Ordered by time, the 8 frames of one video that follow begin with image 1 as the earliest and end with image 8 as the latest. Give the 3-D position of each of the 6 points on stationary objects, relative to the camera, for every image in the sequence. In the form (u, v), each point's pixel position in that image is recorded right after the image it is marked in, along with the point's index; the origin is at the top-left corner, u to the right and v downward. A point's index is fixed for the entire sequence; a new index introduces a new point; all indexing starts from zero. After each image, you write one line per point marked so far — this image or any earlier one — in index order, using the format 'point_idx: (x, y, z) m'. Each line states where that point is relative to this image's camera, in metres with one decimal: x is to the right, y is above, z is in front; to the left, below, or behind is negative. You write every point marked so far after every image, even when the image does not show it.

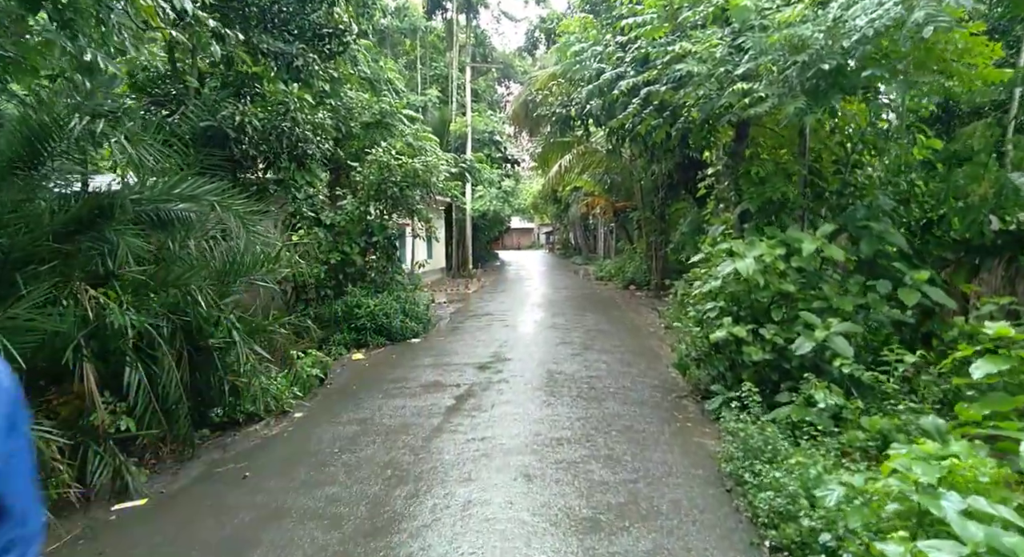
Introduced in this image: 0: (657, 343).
0: (+1.9, -0.9, +7.6) m
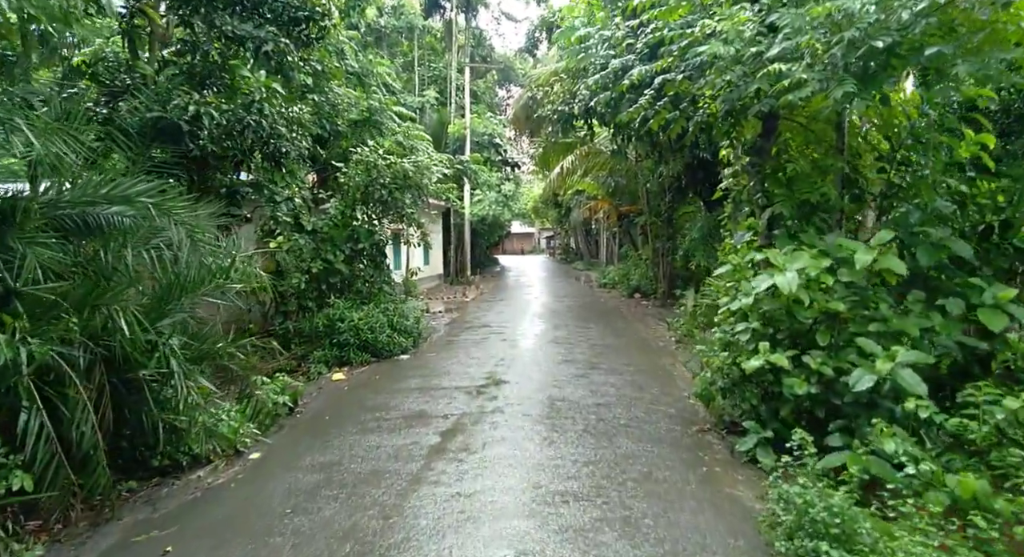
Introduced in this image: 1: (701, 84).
0: (+1.9, -1.0, +6.9) m
1: (+1.6, +1.7, +5.1) m
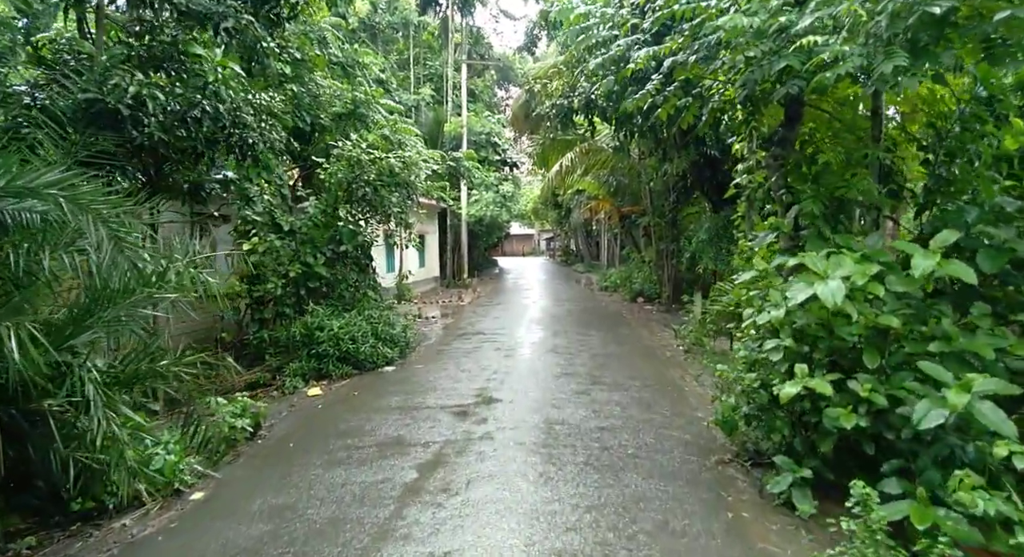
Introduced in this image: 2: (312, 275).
0: (+1.8, -1.1, +6.3) m
1: (+1.6, +1.6, +4.5) m
2: (-2.5, 0.0, +7.4) m
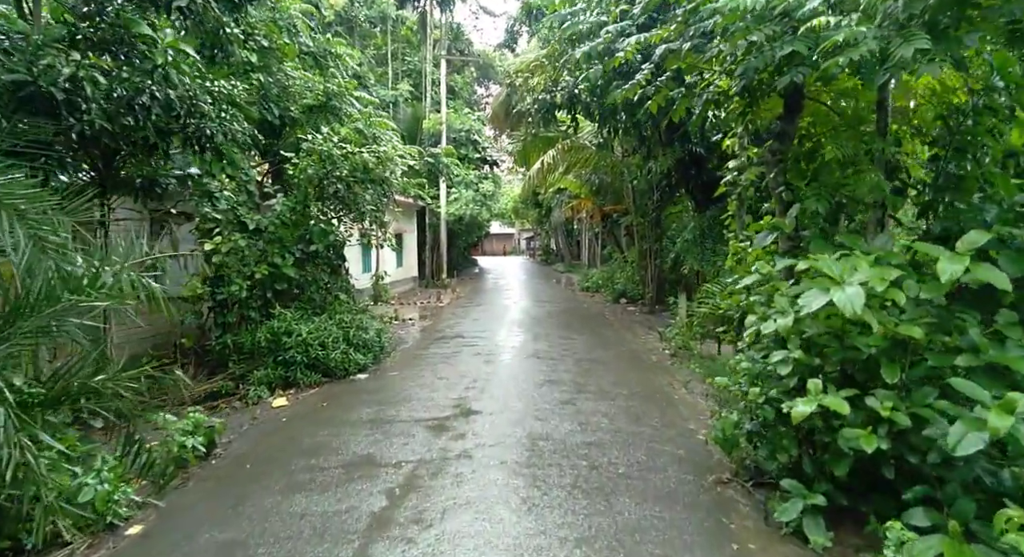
0: (+1.6, -1.1, +6.0) m
1: (+1.4, +1.6, +4.2) m
2: (-2.7, 0.0, +7.0) m
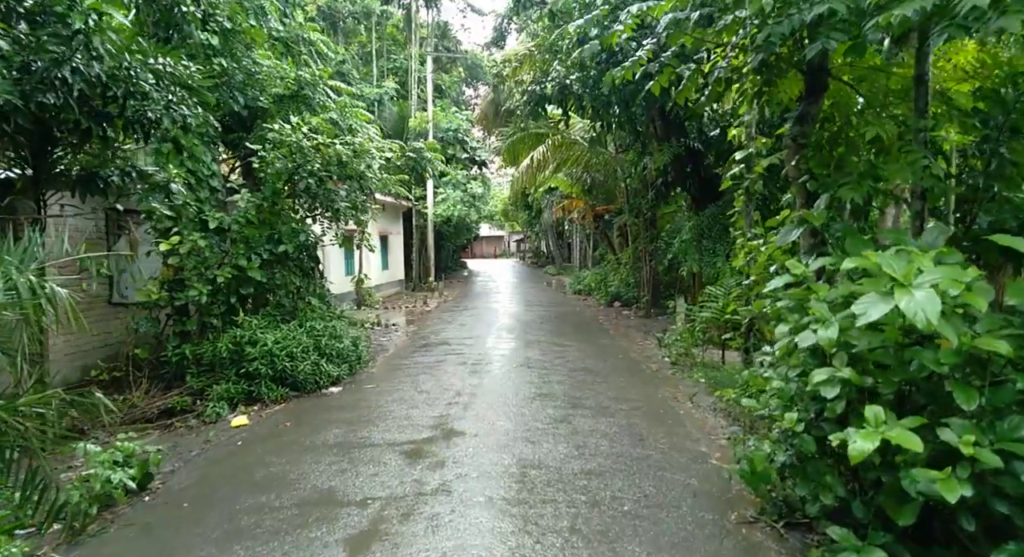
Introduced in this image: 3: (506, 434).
0: (+1.5, -1.1, +5.5) m
1: (+1.3, +1.6, +3.7) m
2: (-2.9, 0.0, +6.4) m
3: (0.0, -1.1, +4.3) m
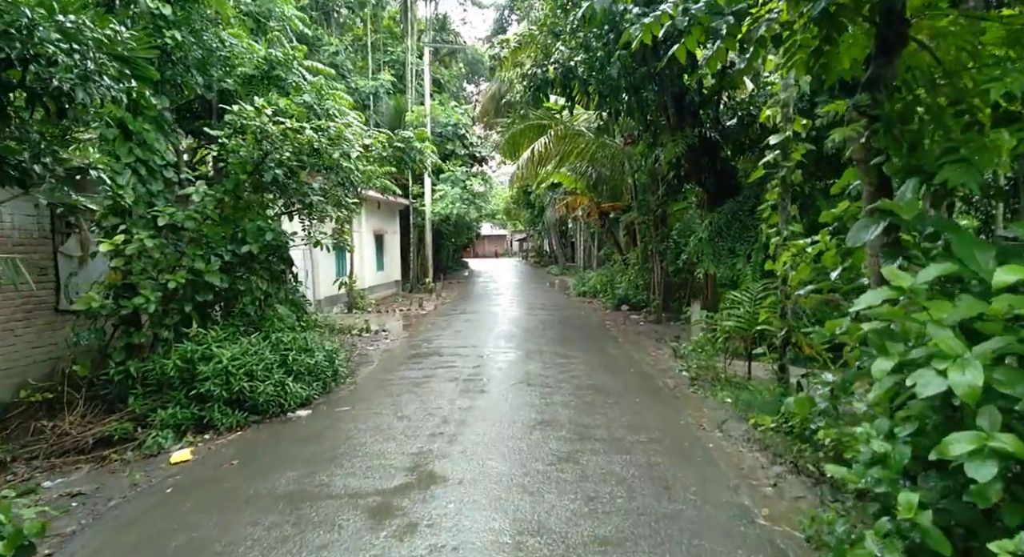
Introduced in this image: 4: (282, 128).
0: (+1.4, -1.2, +4.7) m
1: (+1.3, +1.6, +2.9) m
2: (-2.9, -0.1, +5.6) m
3: (-0.1, -1.2, +3.4) m
4: (-2.2, +1.5, +5.8) m
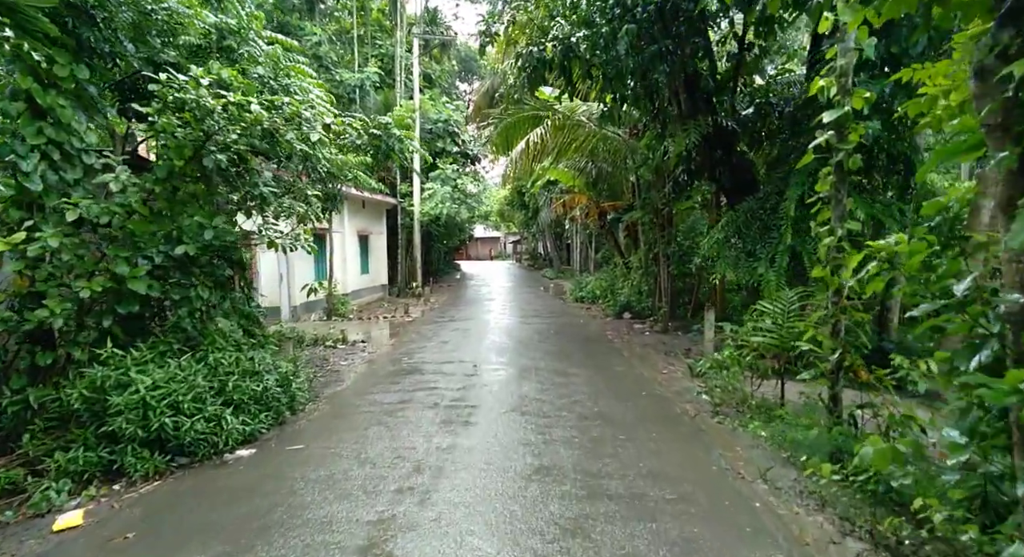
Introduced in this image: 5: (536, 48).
0: (+1.4, -1.2, +3.7) m
1: (+1.3, +1.5, +1.9) m
2: (-3.0, -0.1, +4.6) m
3: (-0.1, -1.2, +2.5) m
4: (-2.3, +1.4, +4.8) m
5: (+0.3, +2.9, +7.6) m
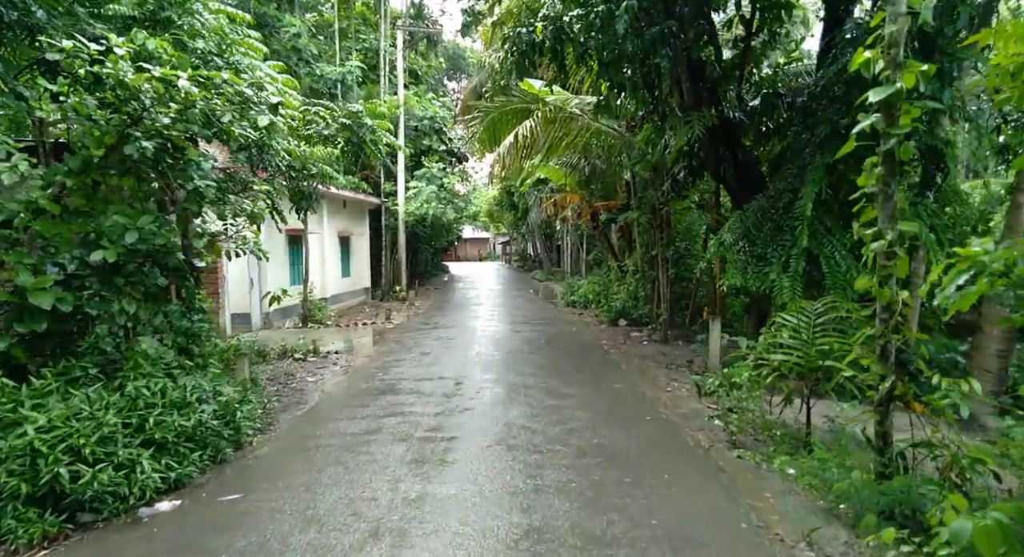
0: (+1.3, -1.3, +3.0) m
1: (+1.2, +1.4, +1.2) m
2: (-3.1, -0.2, +3.8) m
3: (-0.2, -1.3, +1.7) m
4: (-2.4, +1.3, +4.0) m
5: (+0.2, +2.8, +6.9) m
